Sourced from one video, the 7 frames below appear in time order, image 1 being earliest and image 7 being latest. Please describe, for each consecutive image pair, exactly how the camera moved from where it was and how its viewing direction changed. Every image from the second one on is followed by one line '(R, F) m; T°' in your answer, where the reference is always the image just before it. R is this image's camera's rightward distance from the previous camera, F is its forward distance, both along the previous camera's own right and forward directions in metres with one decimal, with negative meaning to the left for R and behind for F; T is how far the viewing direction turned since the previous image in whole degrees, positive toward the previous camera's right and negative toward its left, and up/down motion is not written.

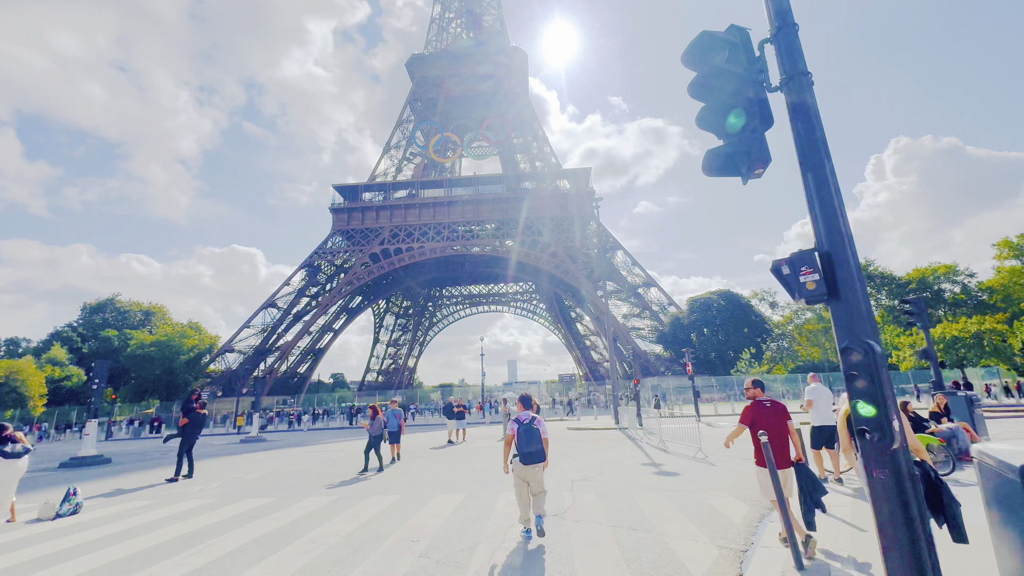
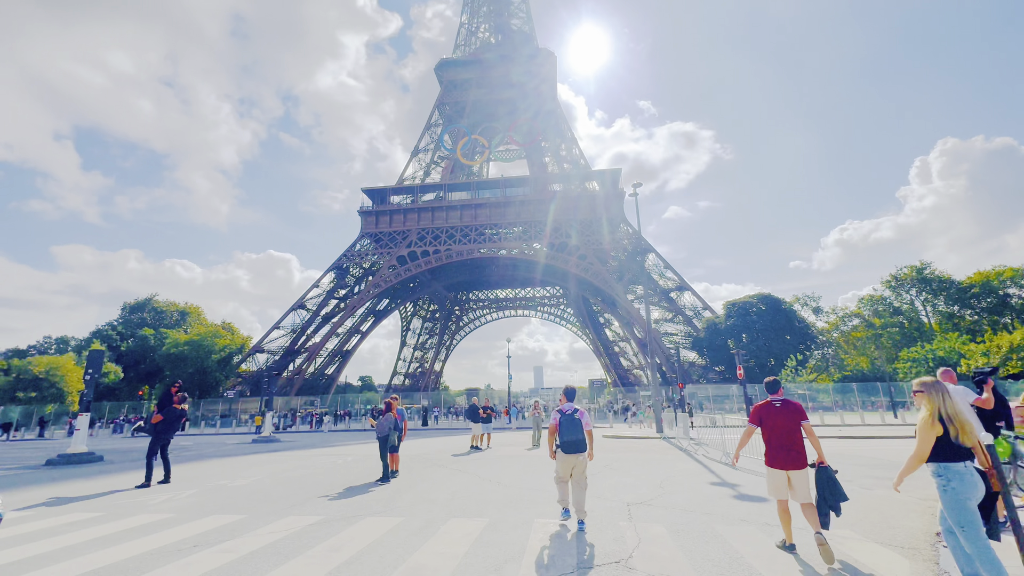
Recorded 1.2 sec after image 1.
(-0.1, +1.4) m; -3°
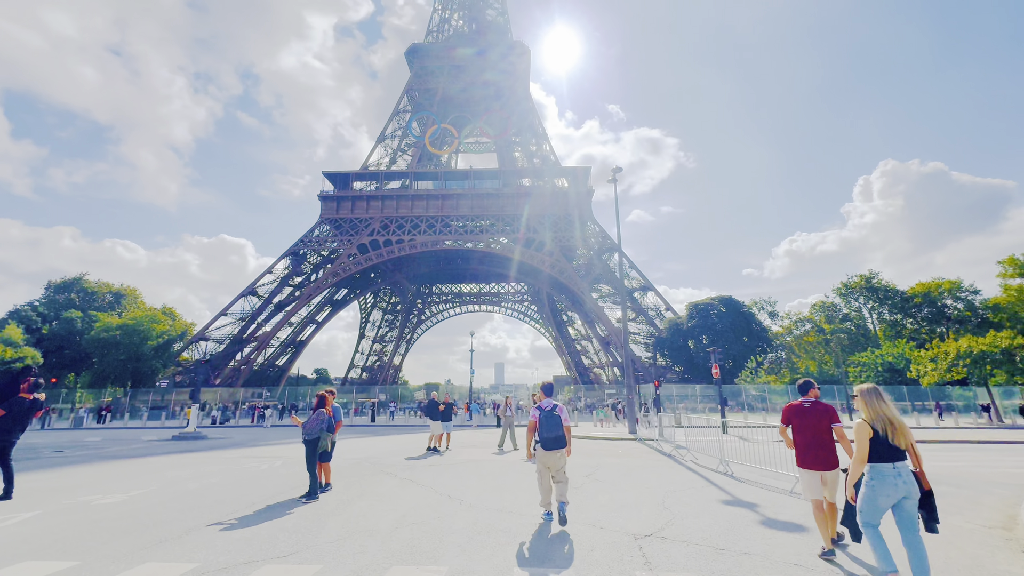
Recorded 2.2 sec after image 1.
(-0.1, +1.3) m; +5°
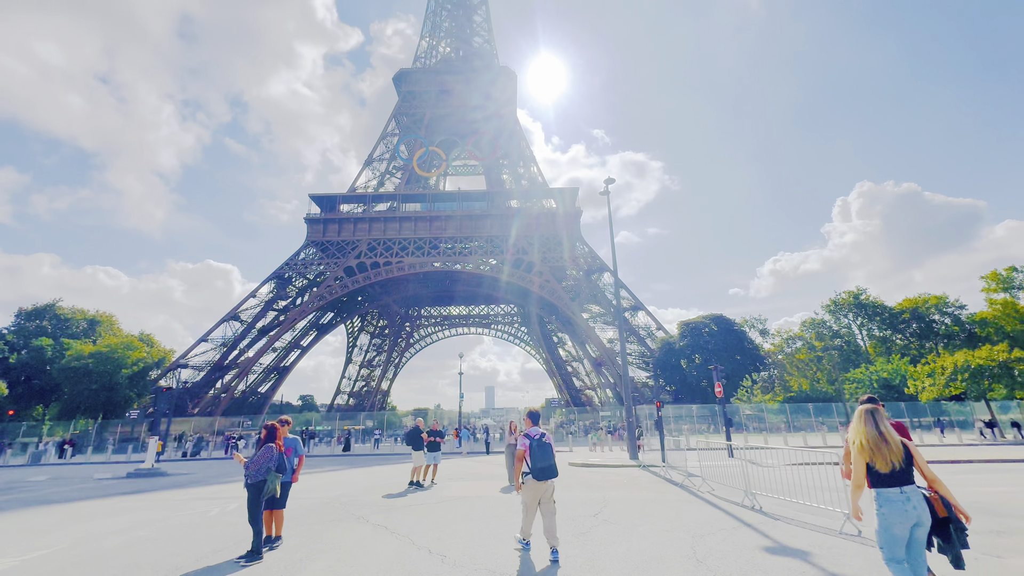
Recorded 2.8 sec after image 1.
(0.0, +0.8) m; +1°
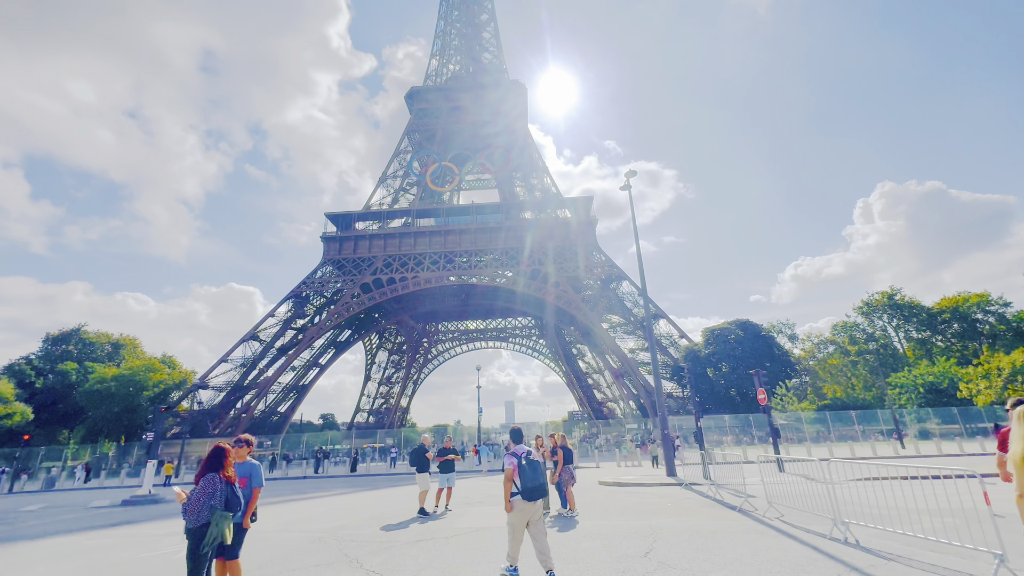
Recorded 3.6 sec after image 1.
(0.0, +1.0) m; -2°
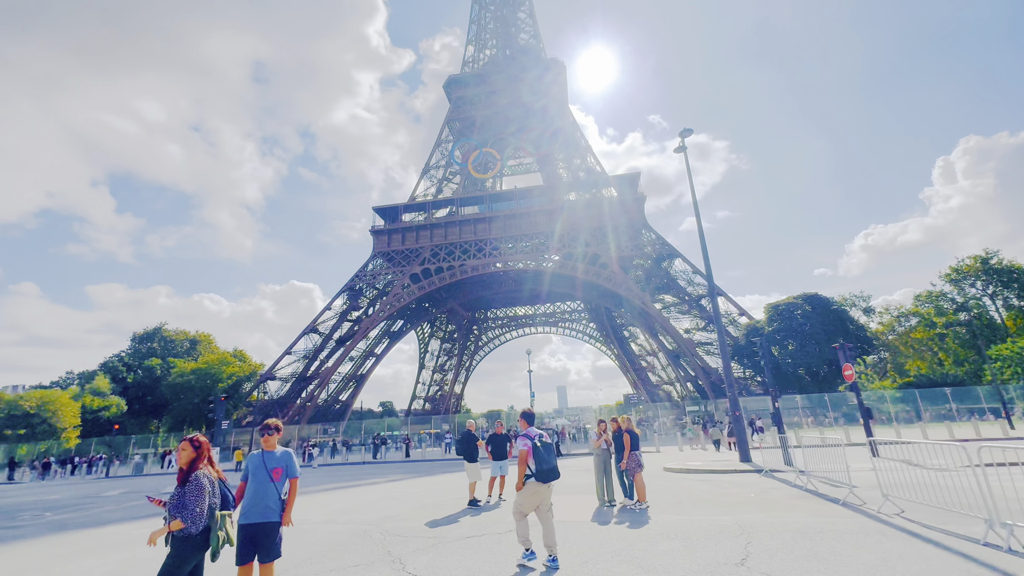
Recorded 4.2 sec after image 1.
(0.0, +0.7) m; -6°
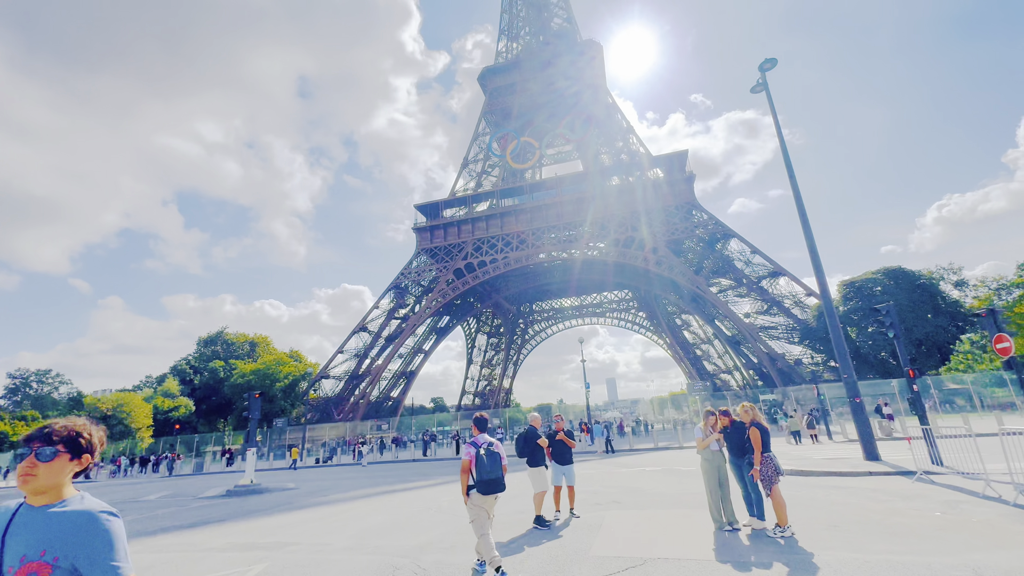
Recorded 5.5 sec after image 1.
(-0.3, +1.6) m; -6°
